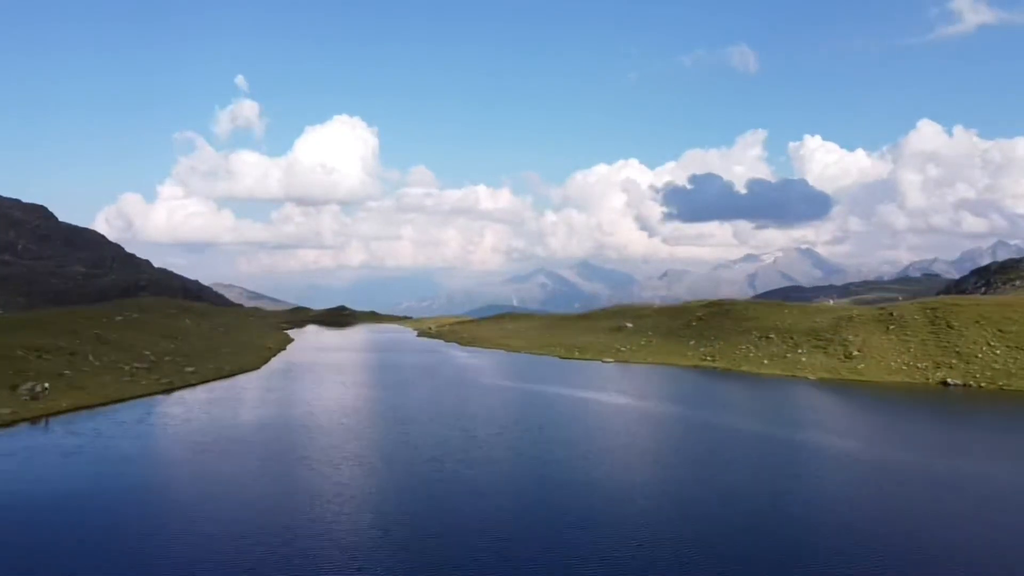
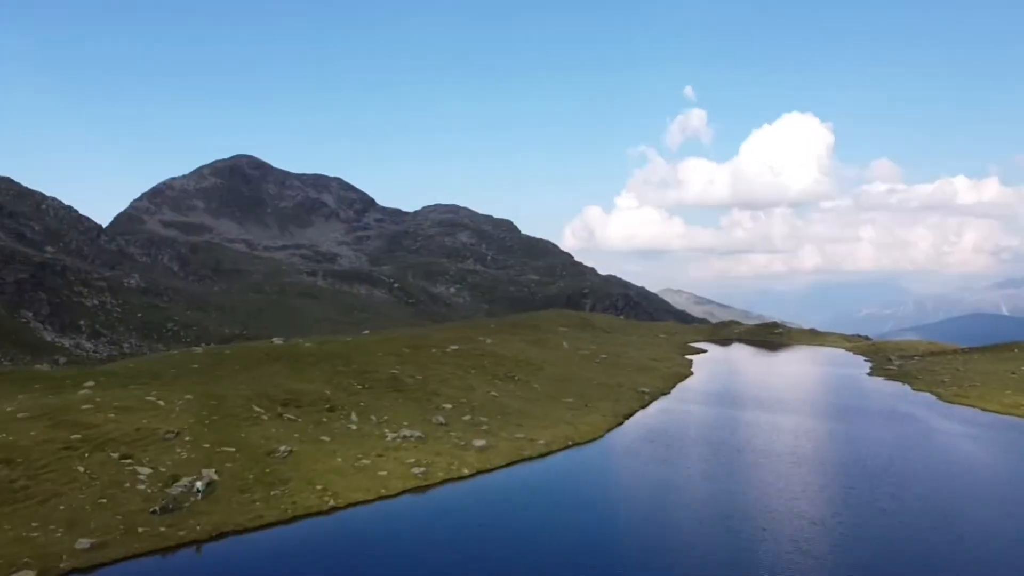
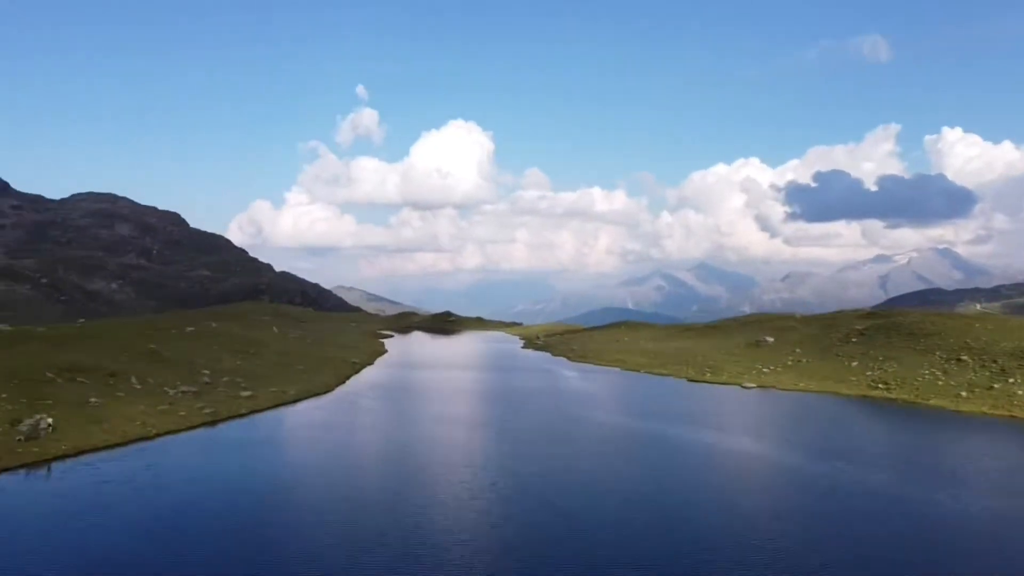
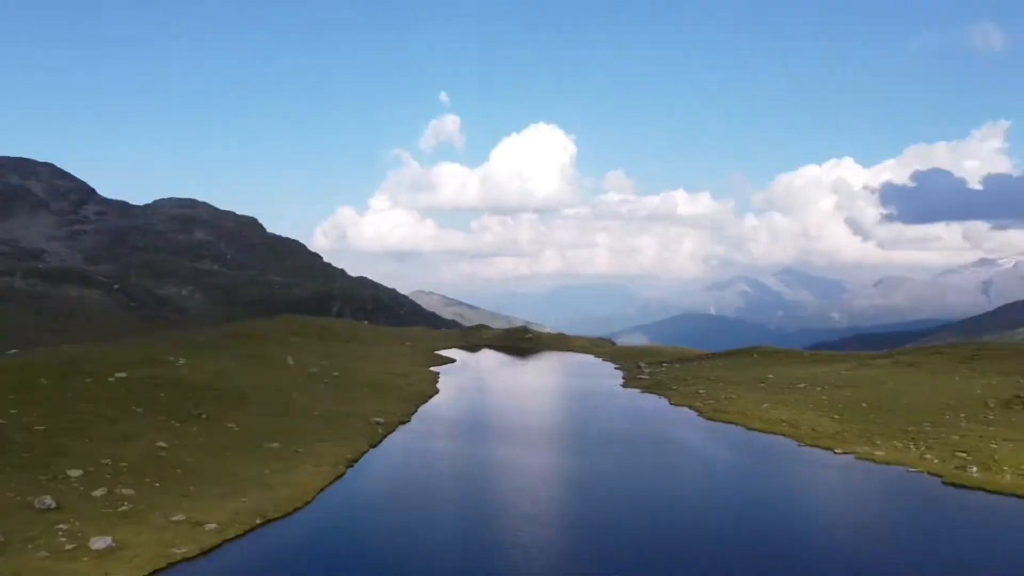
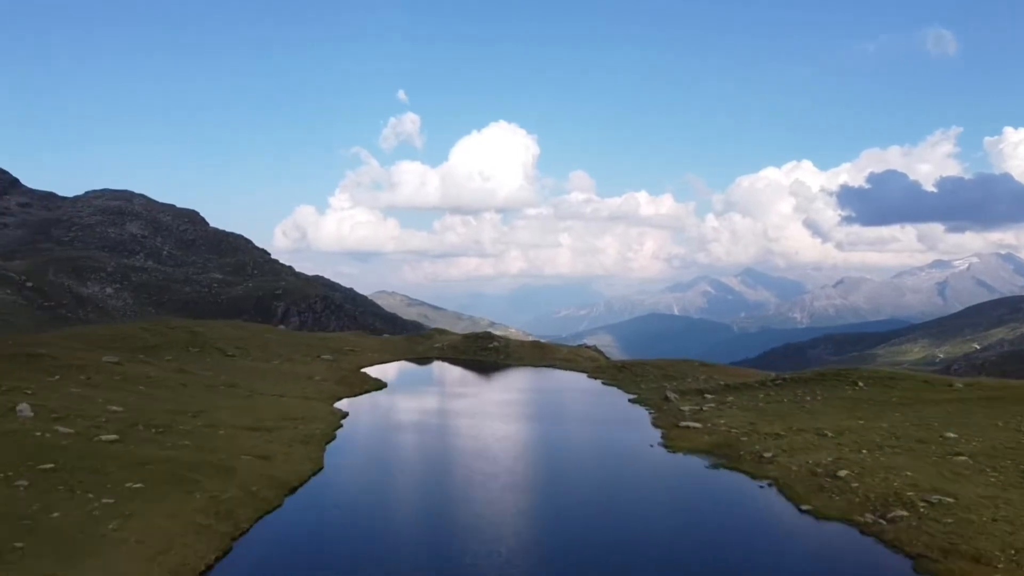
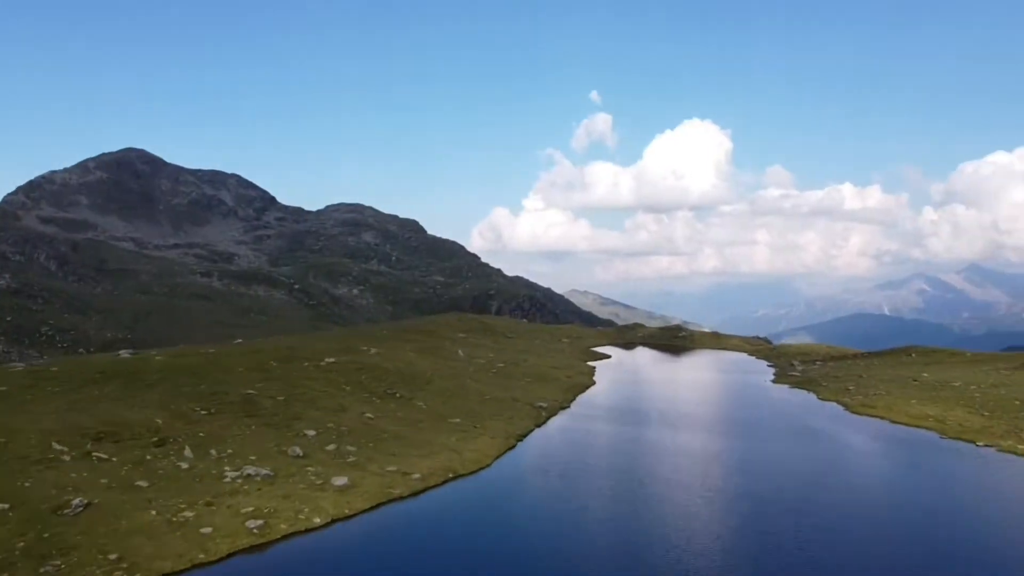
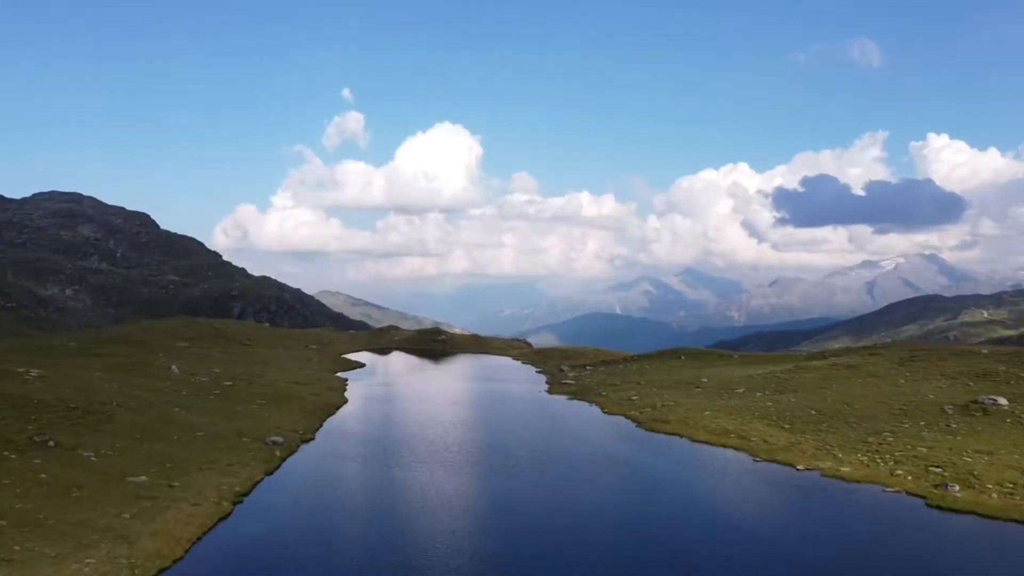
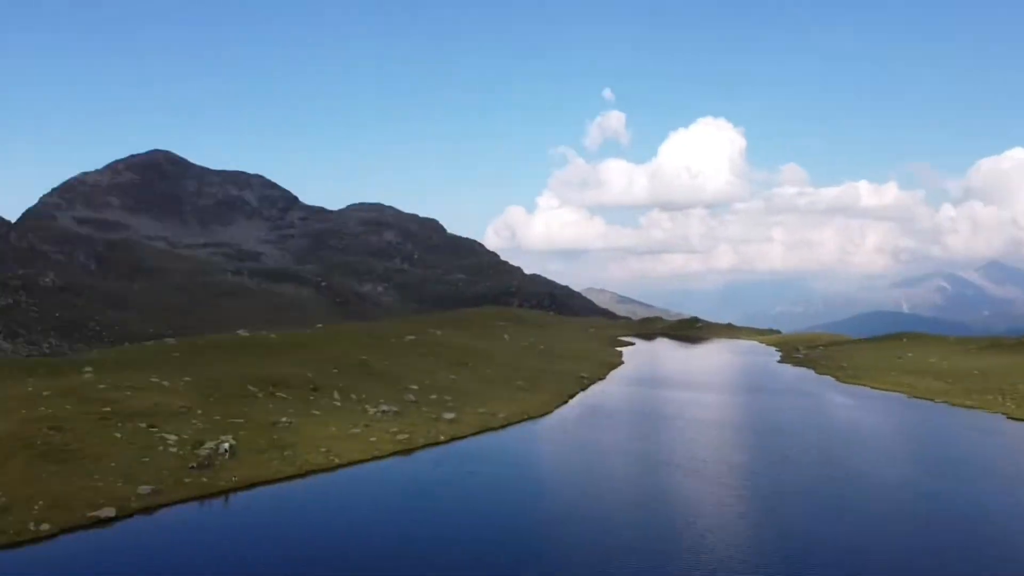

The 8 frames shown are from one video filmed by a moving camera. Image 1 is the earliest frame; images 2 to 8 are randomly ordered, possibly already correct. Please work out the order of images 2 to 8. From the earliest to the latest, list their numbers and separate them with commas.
3, 8, 2, 6, 4, 7, 5
